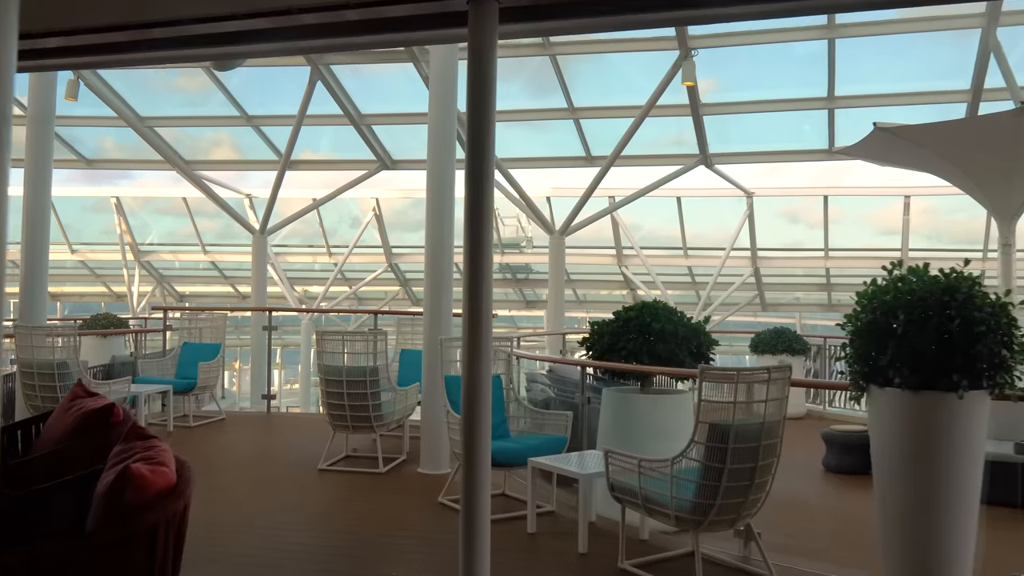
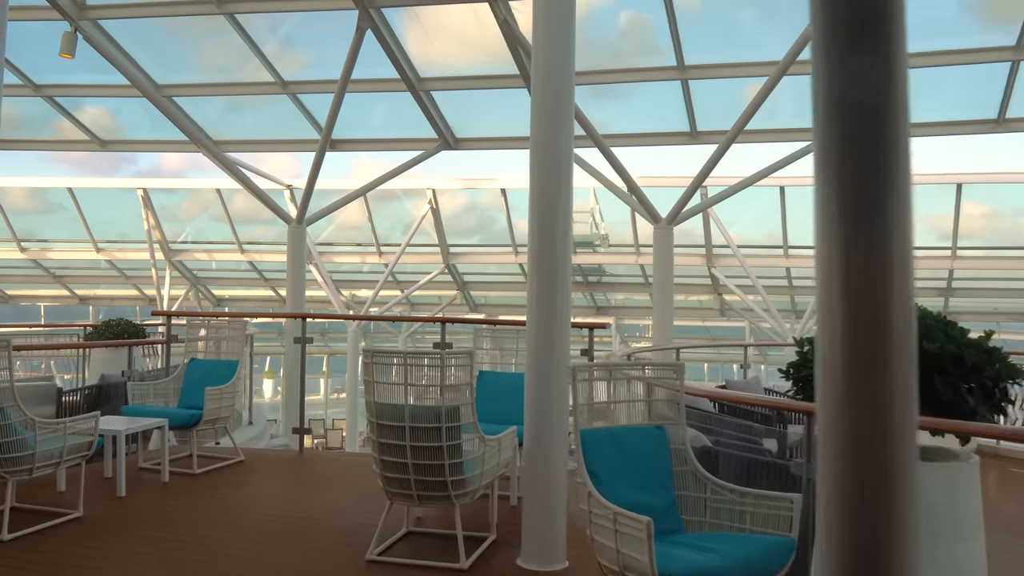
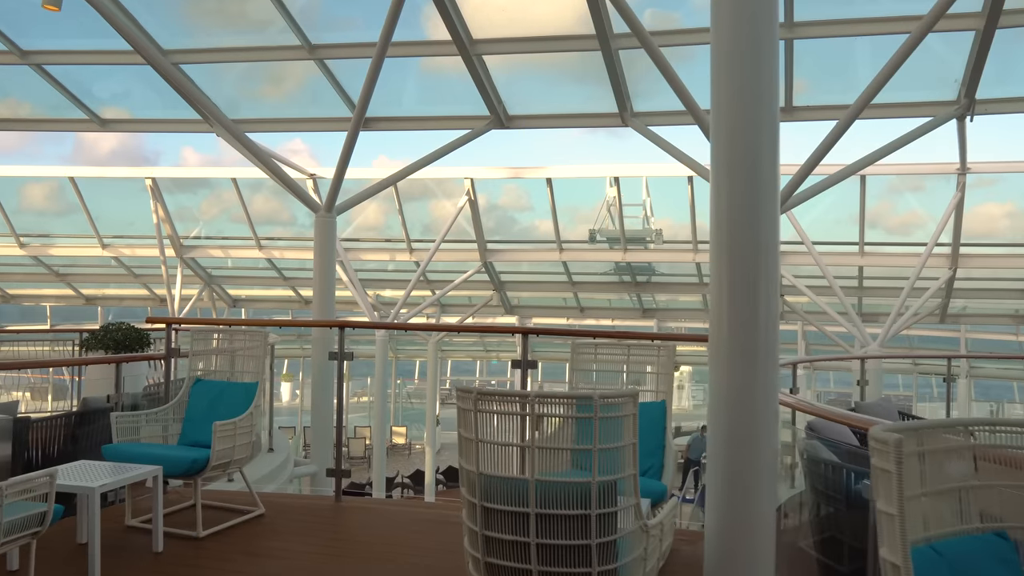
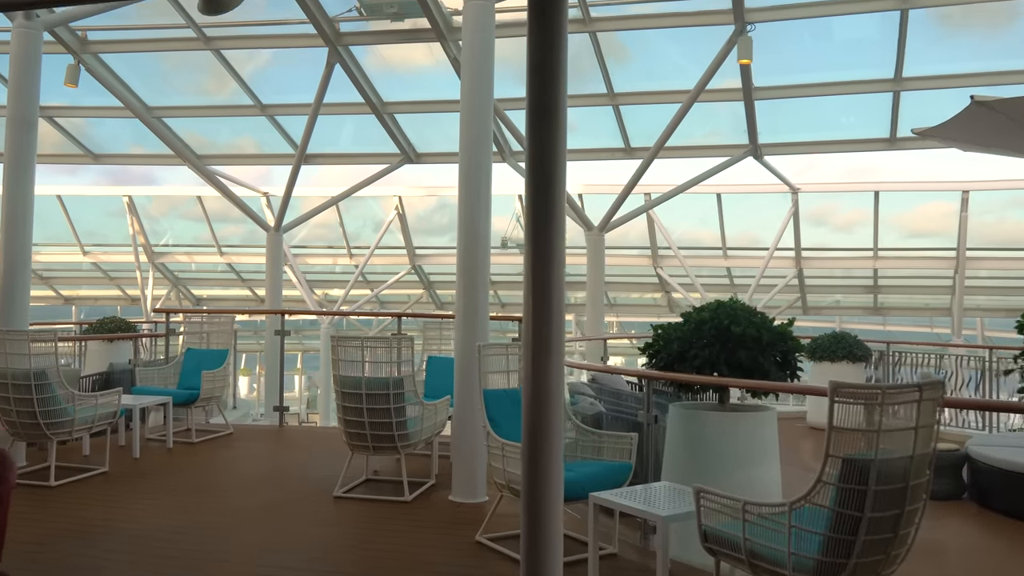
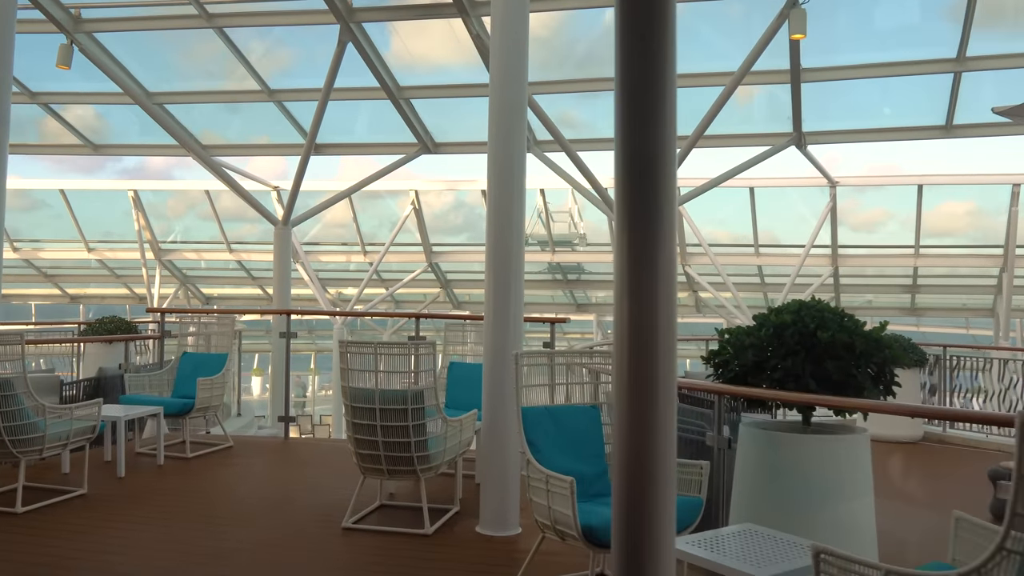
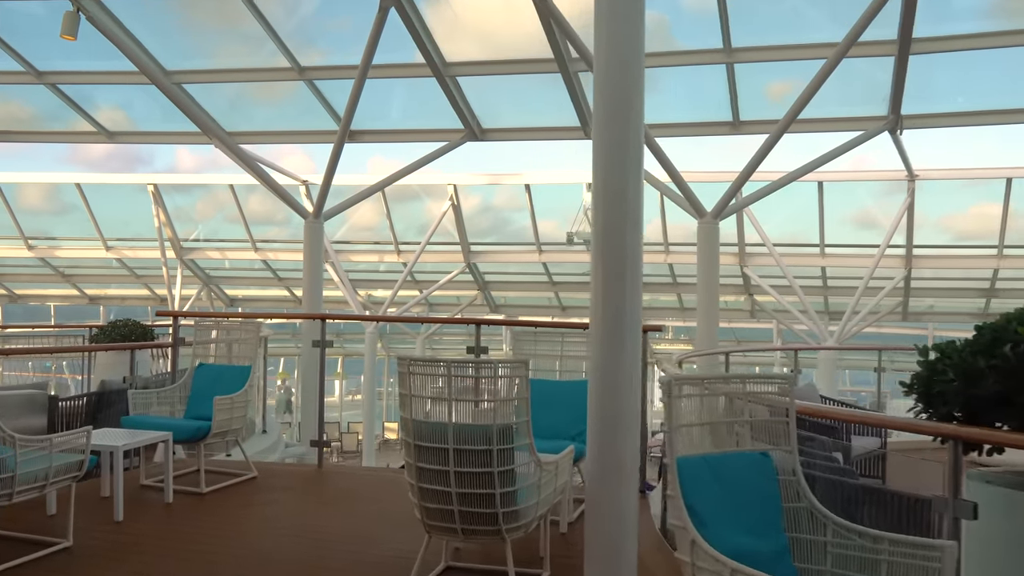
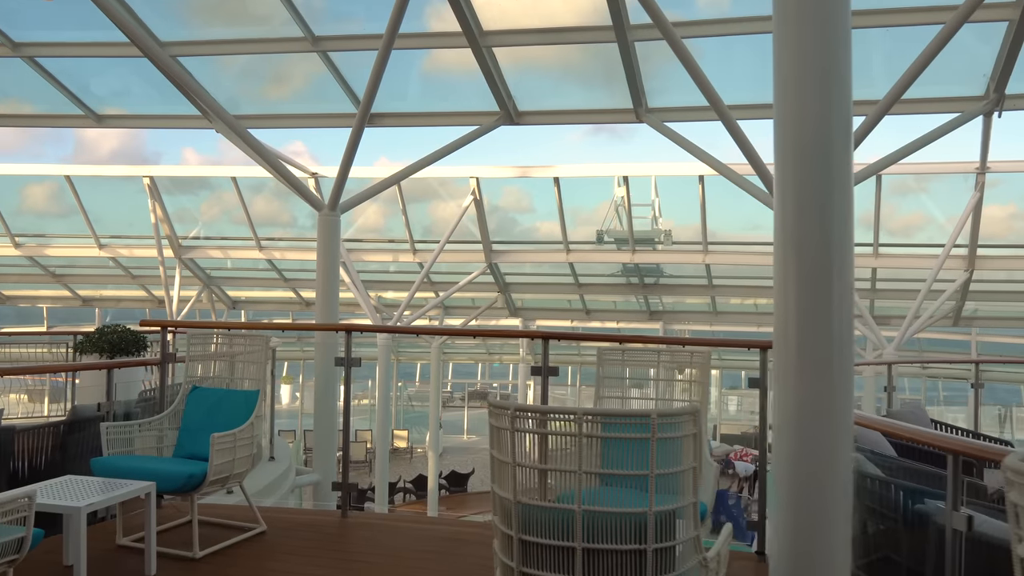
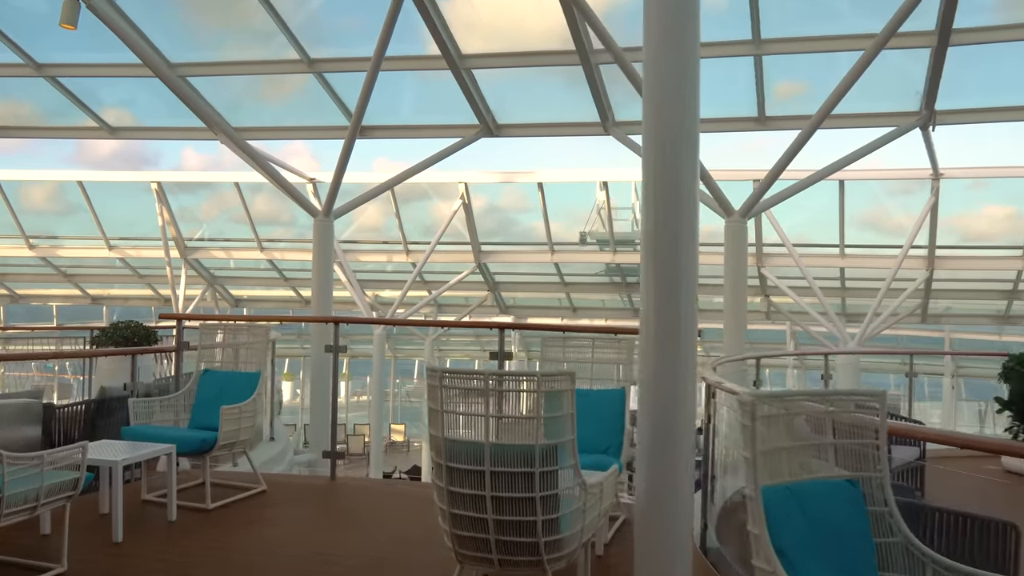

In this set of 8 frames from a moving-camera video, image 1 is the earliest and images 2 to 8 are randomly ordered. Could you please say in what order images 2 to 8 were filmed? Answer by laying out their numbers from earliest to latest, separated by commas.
4, 5, 2, 6, 8, 3, 7
